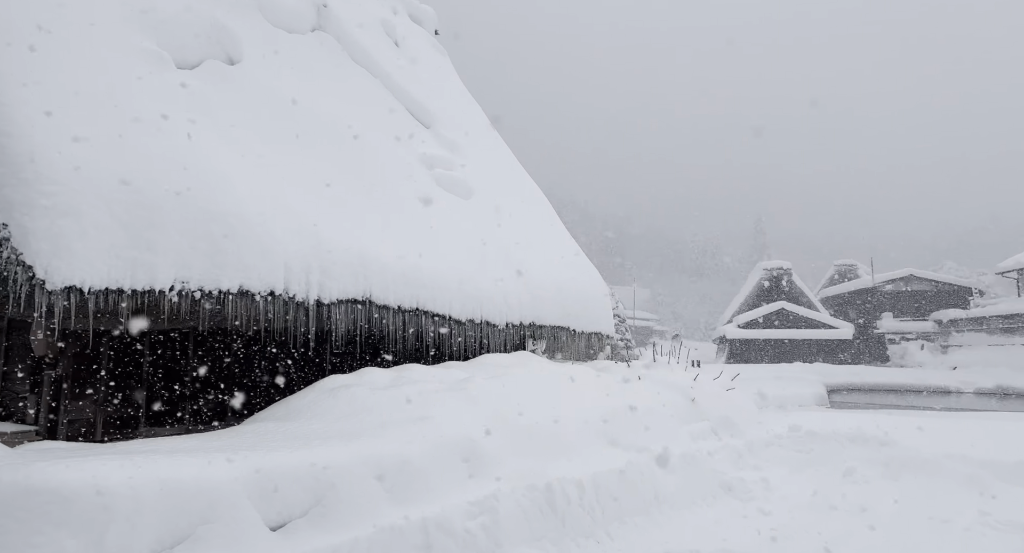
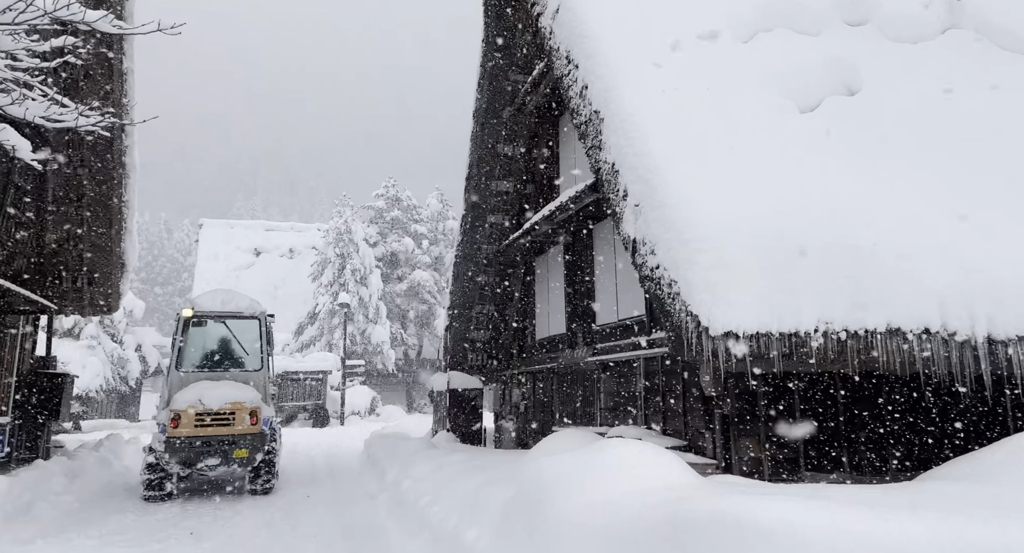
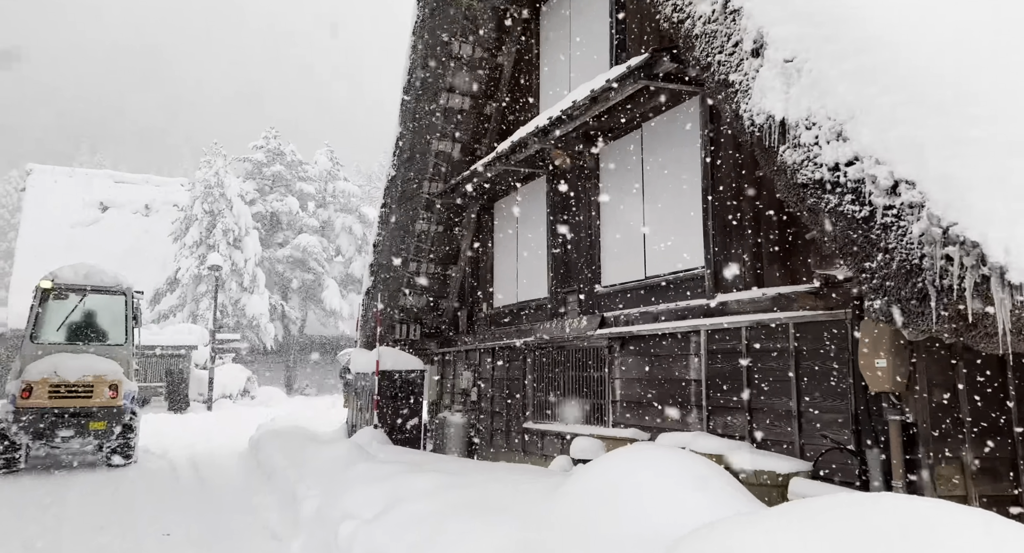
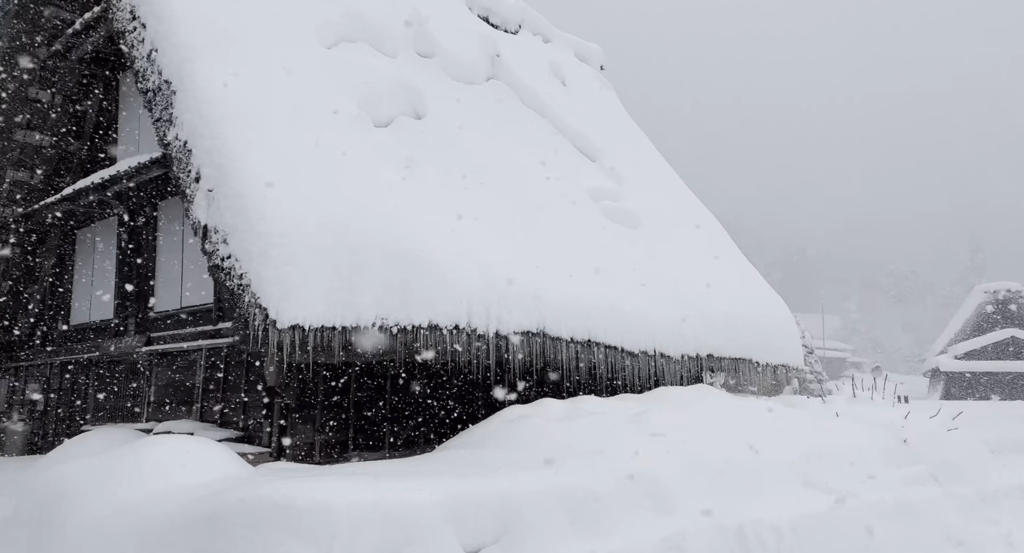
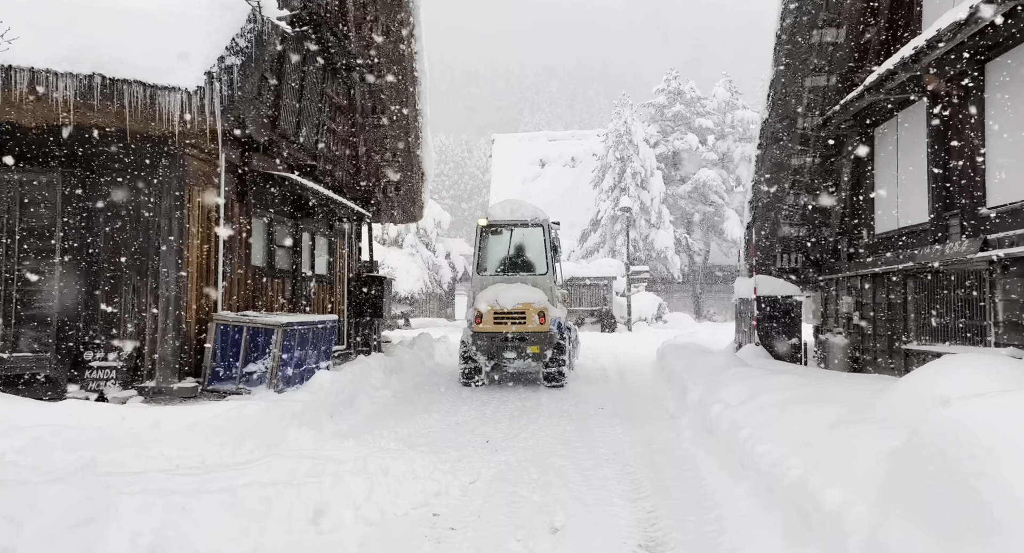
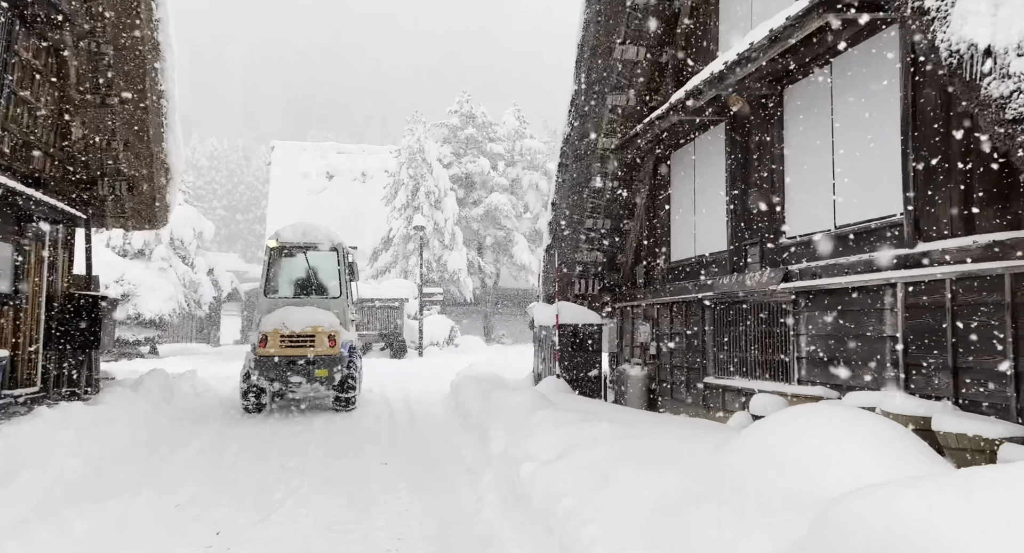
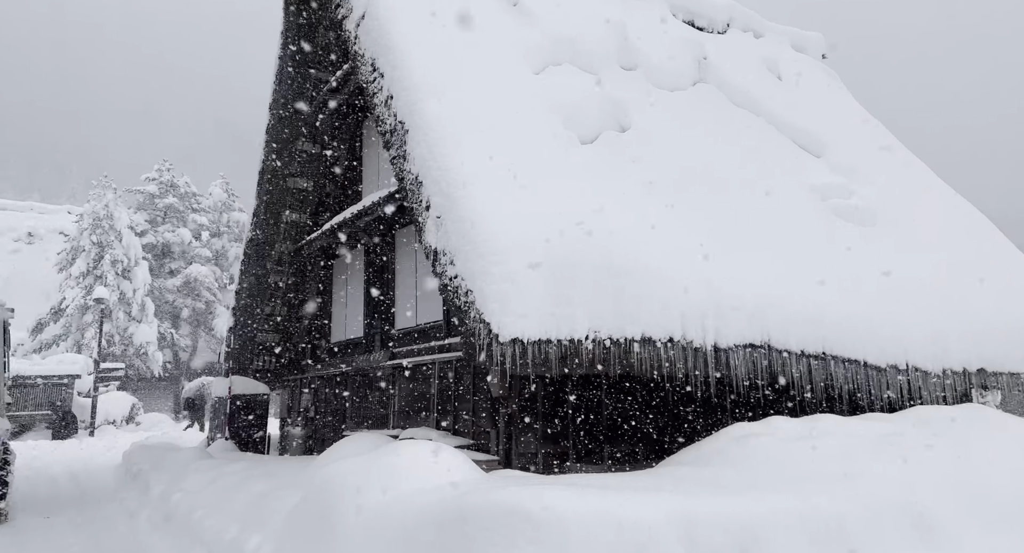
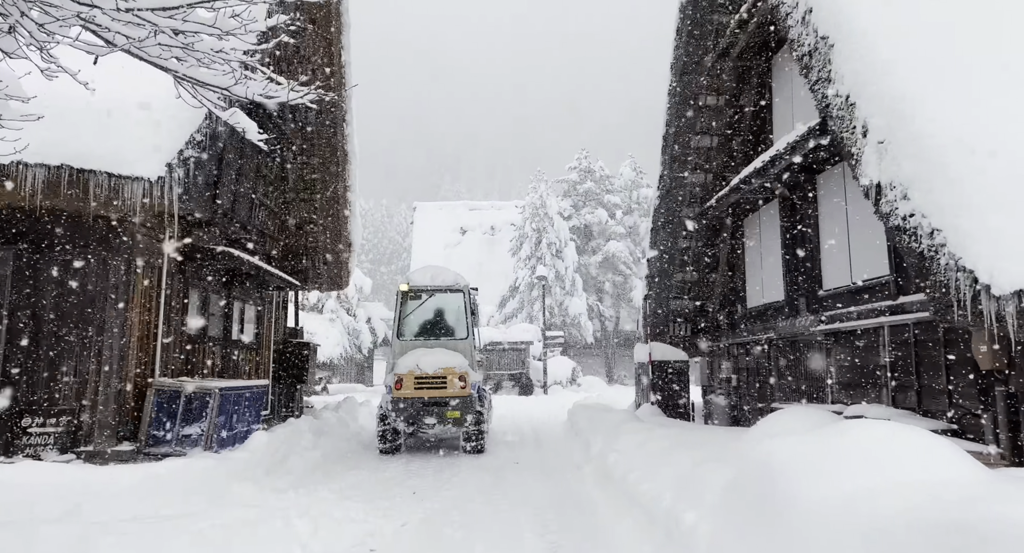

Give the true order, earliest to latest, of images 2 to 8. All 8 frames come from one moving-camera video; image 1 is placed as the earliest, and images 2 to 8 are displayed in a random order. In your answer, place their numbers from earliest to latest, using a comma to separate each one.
4, 7, 2, 8, 5, 6, 3
